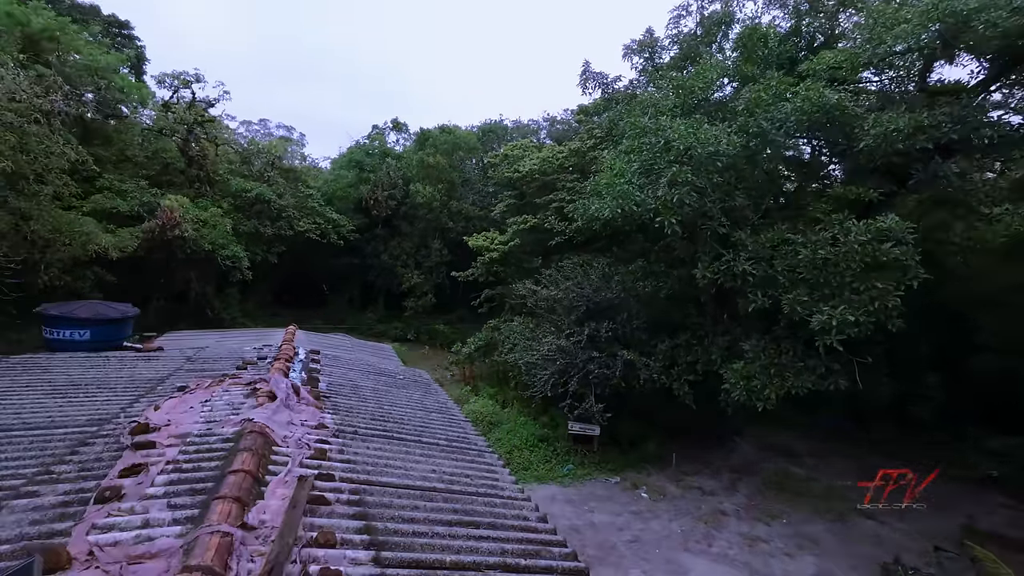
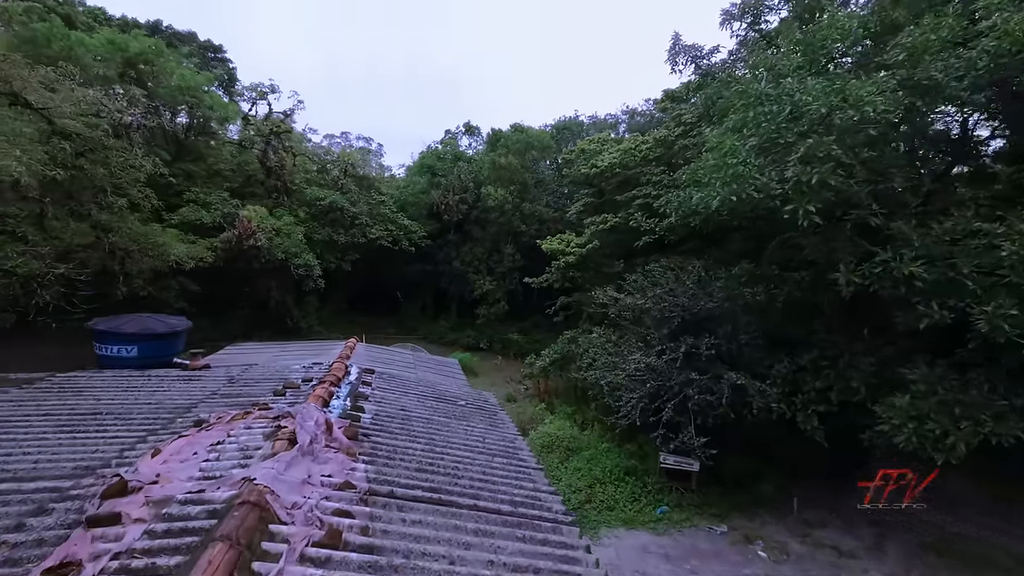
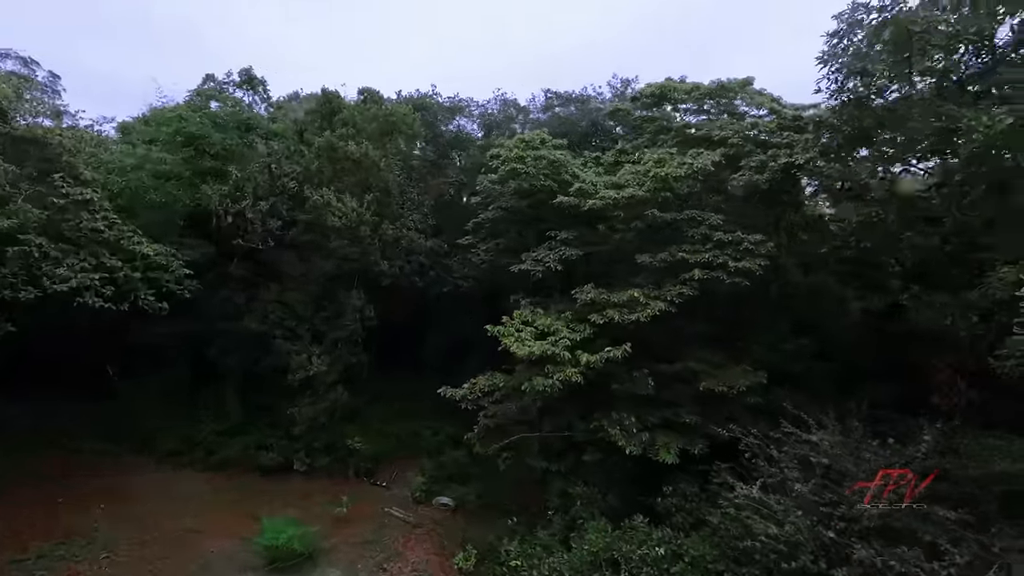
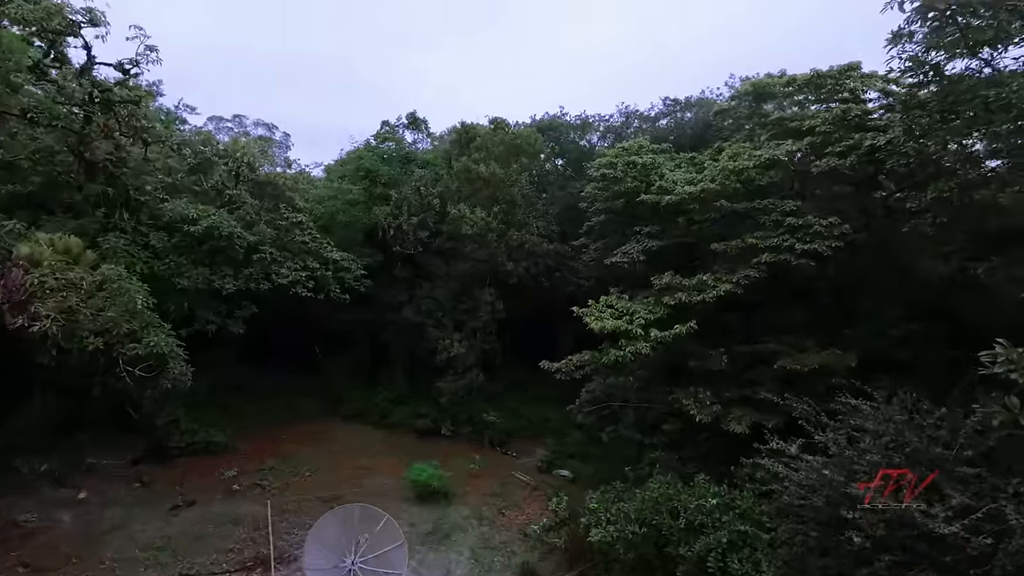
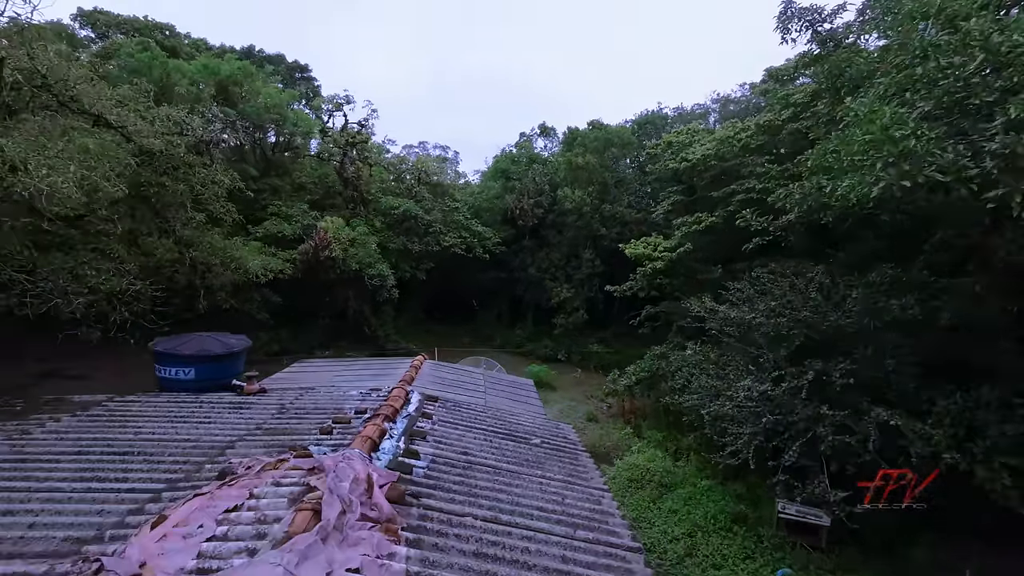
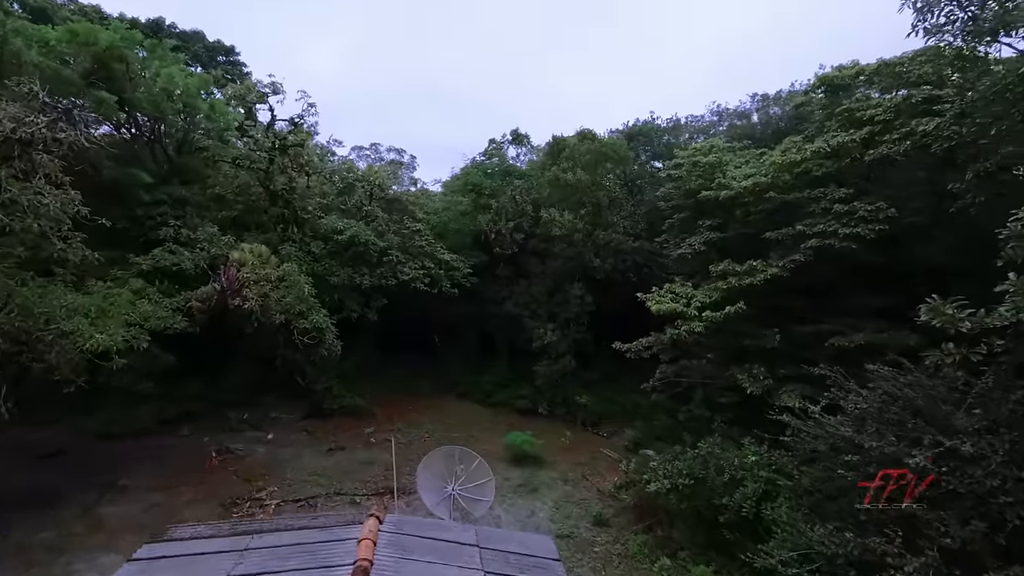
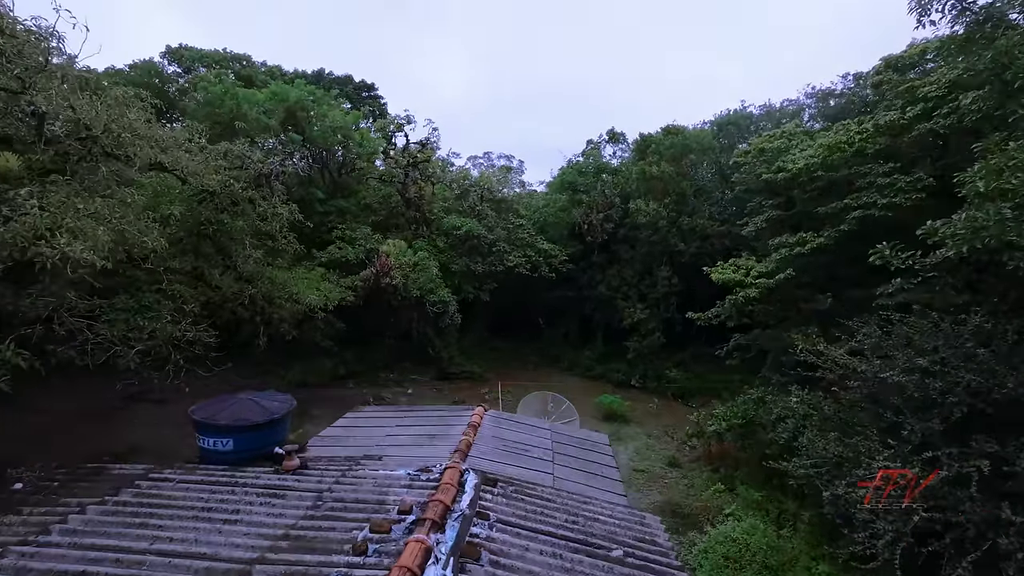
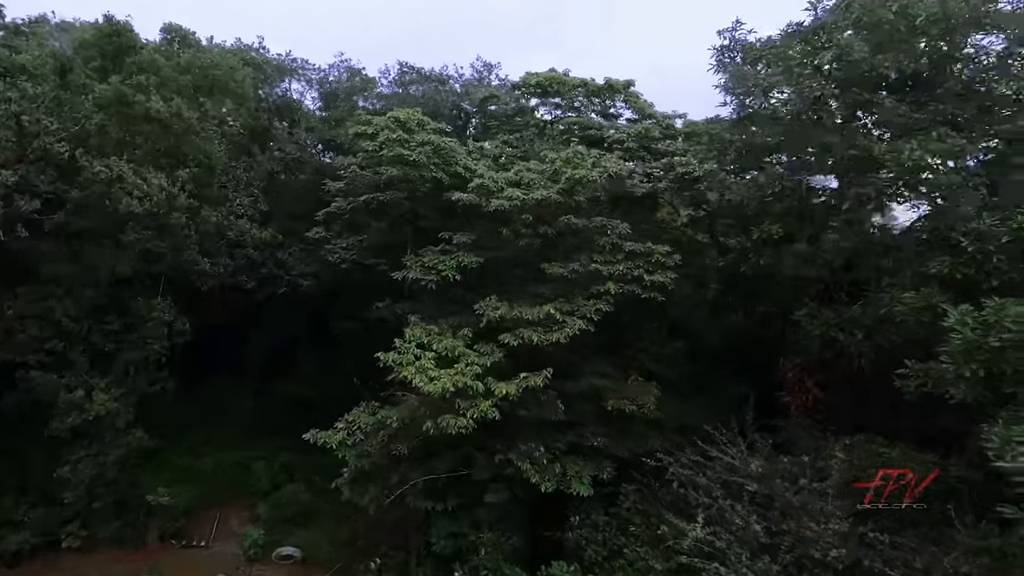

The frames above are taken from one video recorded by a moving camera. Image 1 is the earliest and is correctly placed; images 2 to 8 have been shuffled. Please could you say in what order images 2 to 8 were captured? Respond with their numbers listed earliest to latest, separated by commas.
2, 5, 7, 6, 4, 3, 8
